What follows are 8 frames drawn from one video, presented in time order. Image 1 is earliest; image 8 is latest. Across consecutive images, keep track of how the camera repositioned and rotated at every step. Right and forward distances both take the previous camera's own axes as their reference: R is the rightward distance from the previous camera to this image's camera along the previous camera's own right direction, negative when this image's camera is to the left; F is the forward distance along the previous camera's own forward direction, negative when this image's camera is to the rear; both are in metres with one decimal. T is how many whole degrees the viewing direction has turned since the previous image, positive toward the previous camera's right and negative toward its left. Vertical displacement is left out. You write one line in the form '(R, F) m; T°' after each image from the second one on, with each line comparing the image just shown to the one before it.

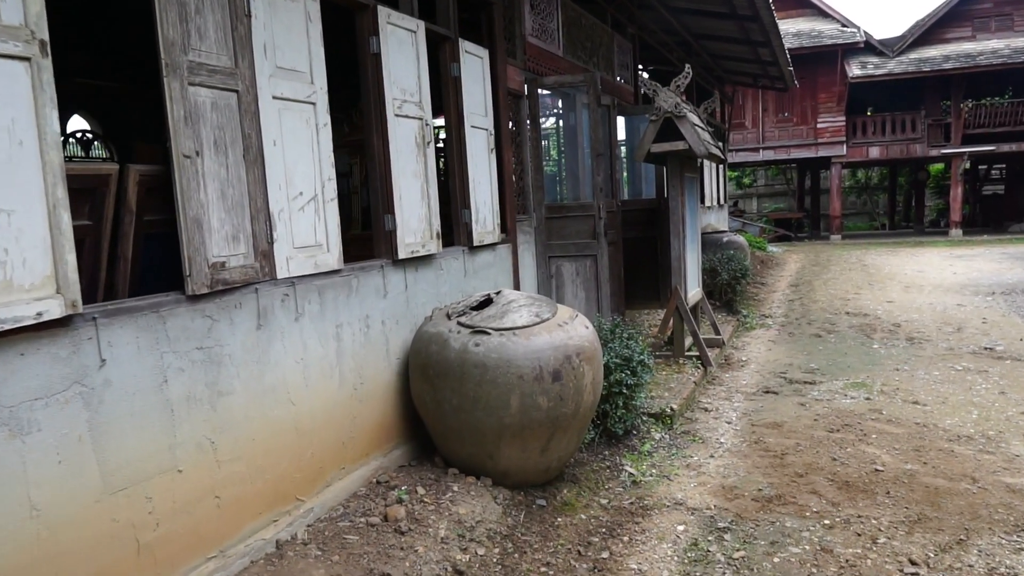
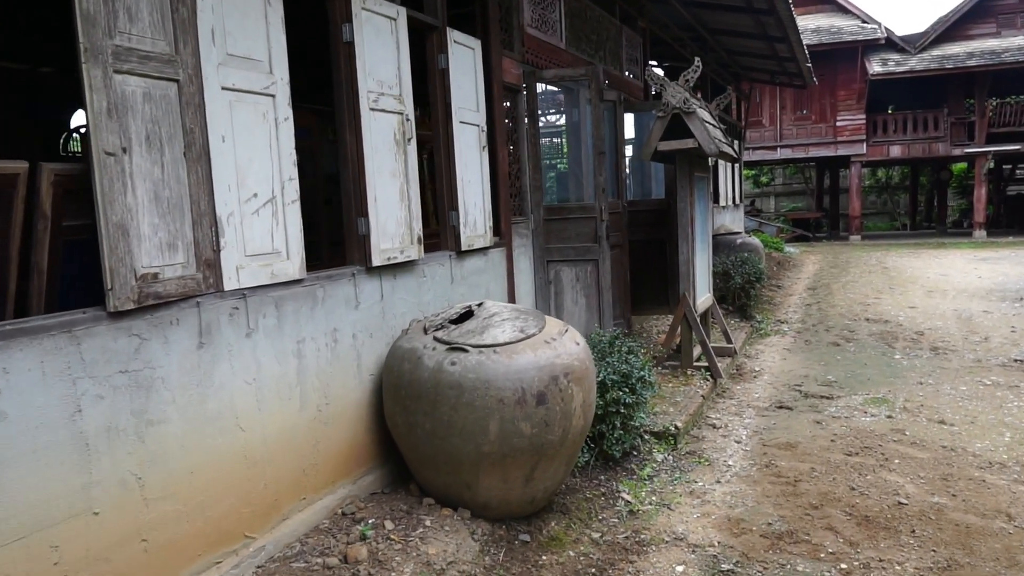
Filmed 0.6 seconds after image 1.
(+0.2, +0.4) m; -1°
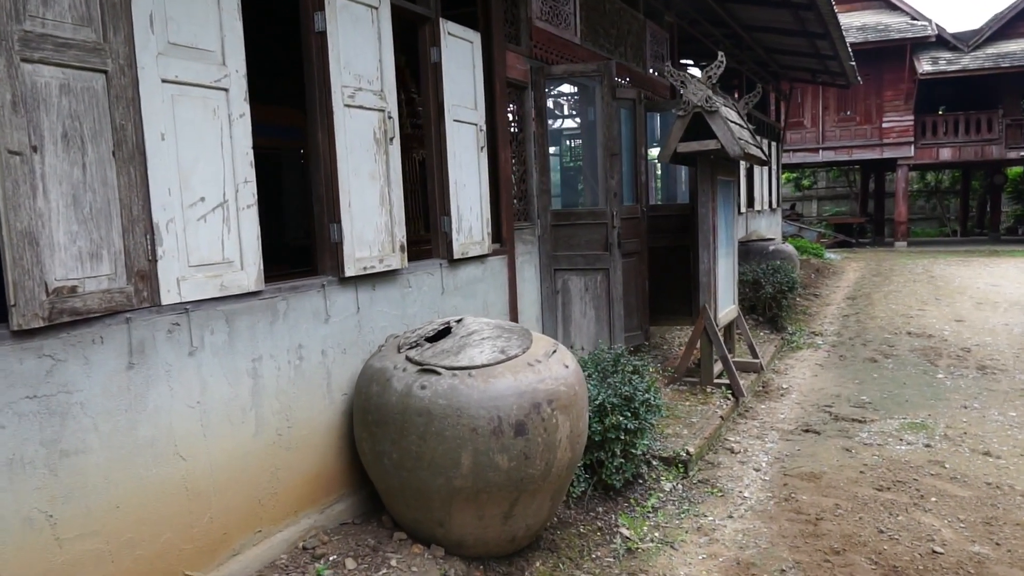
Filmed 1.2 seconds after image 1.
(+0.3, +0.4) m; -3°
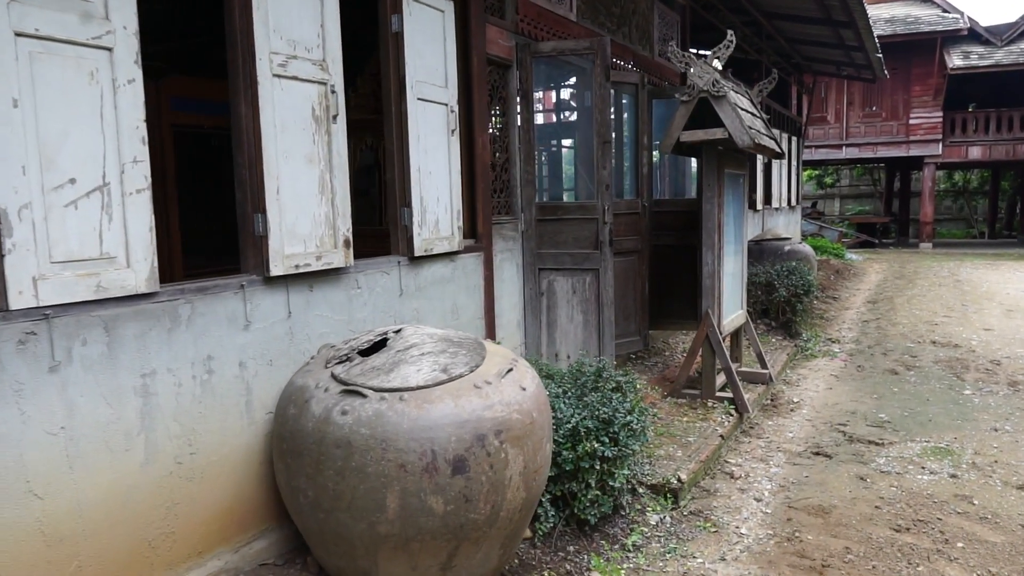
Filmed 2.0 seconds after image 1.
(+0.3, +0.5) m; -1°
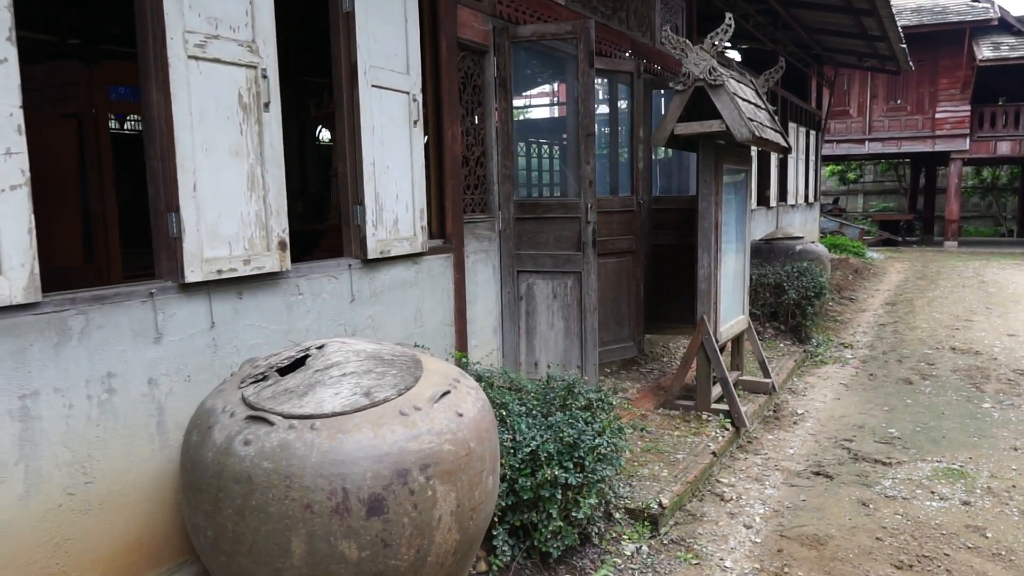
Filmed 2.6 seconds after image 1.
(+0.3, +0.4) m; -2°
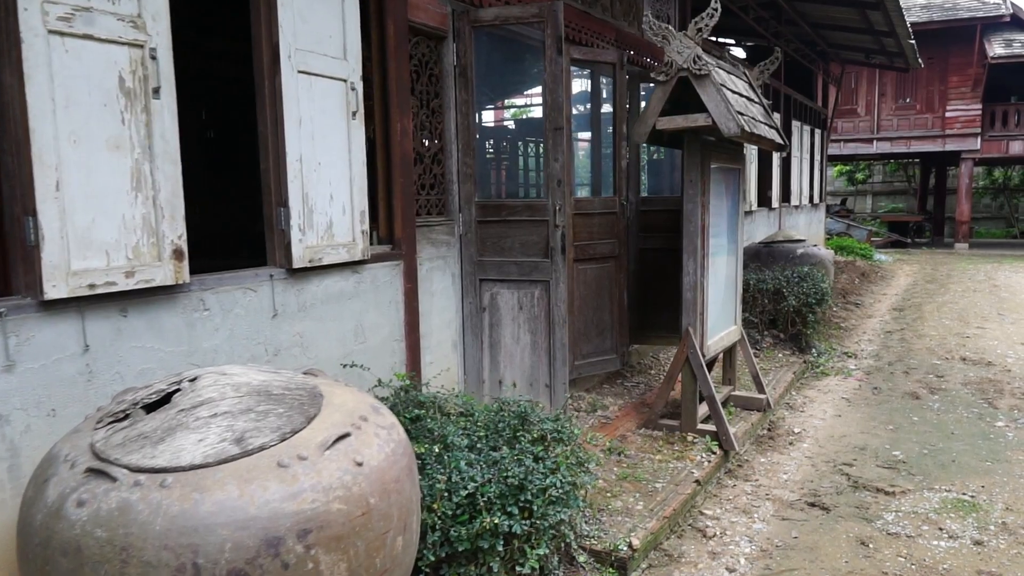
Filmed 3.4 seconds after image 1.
(+0.3, +0.4) m; -1°
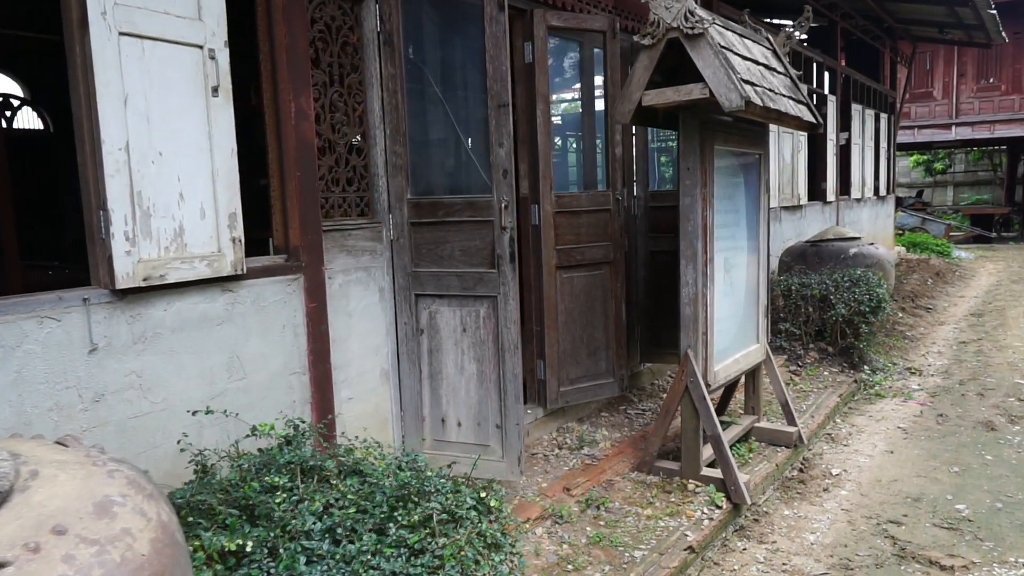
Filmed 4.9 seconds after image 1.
(+0.6, +0.8) m; -5°
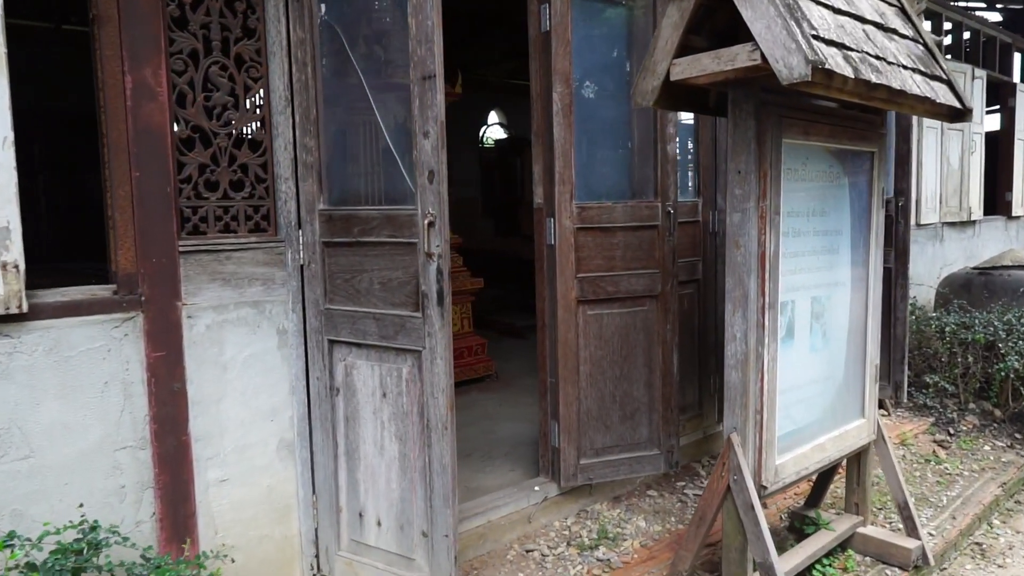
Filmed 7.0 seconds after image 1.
(+0.7, +1.1) m; -12°
